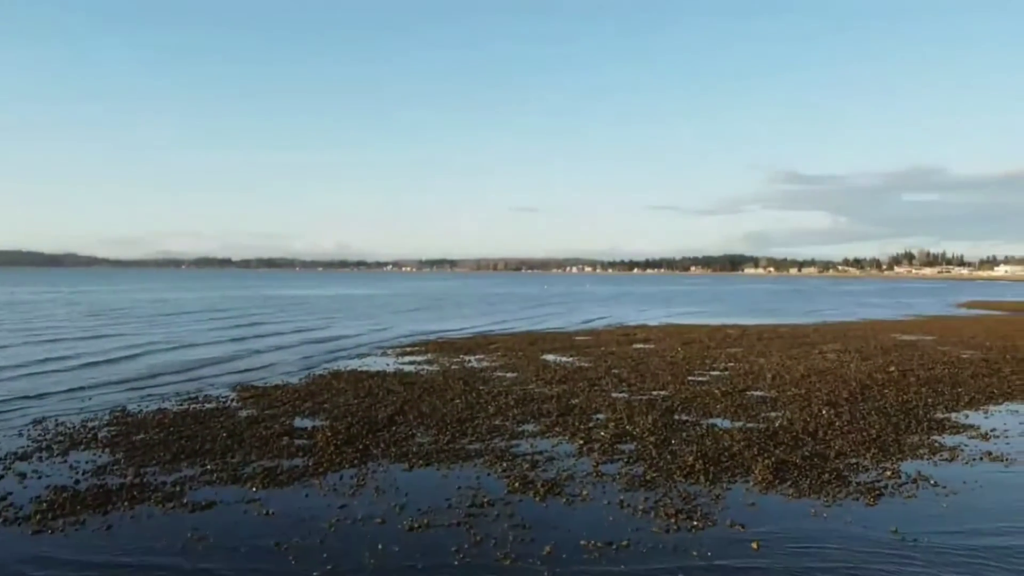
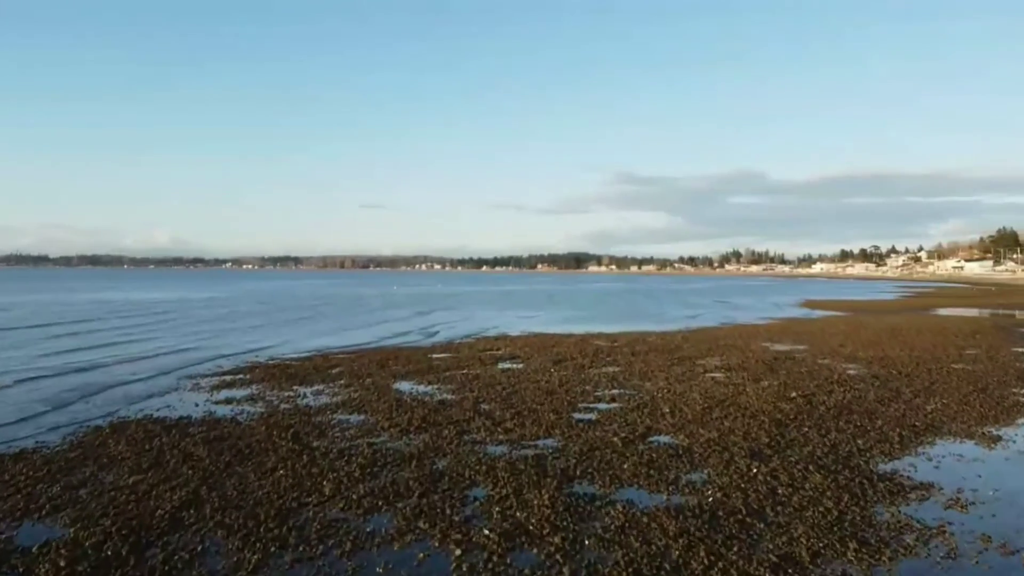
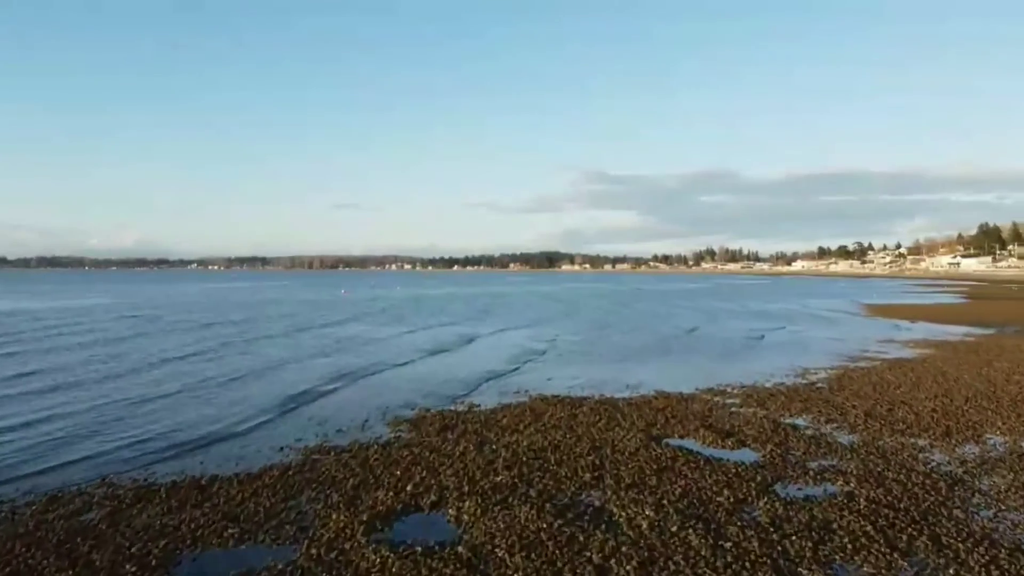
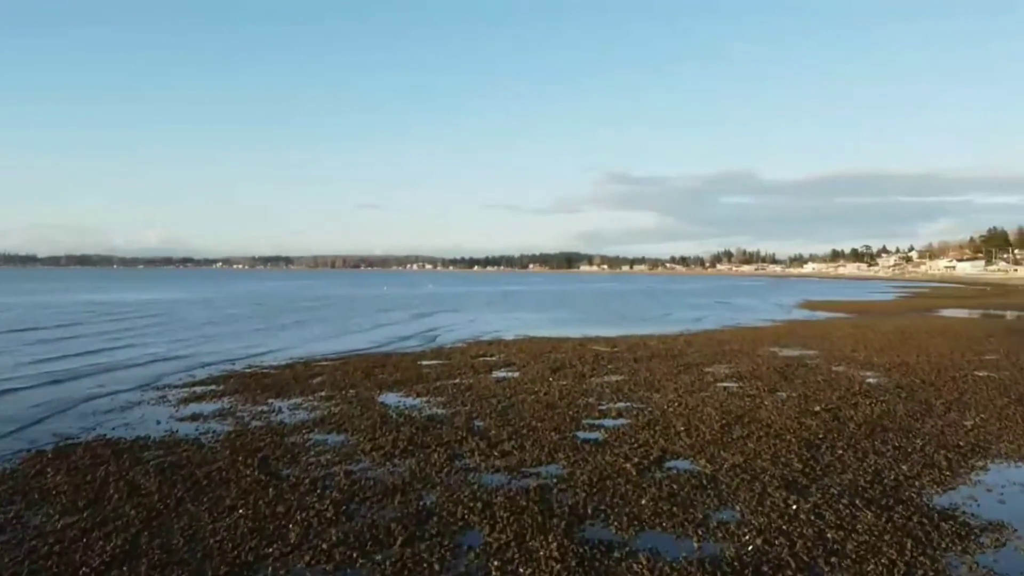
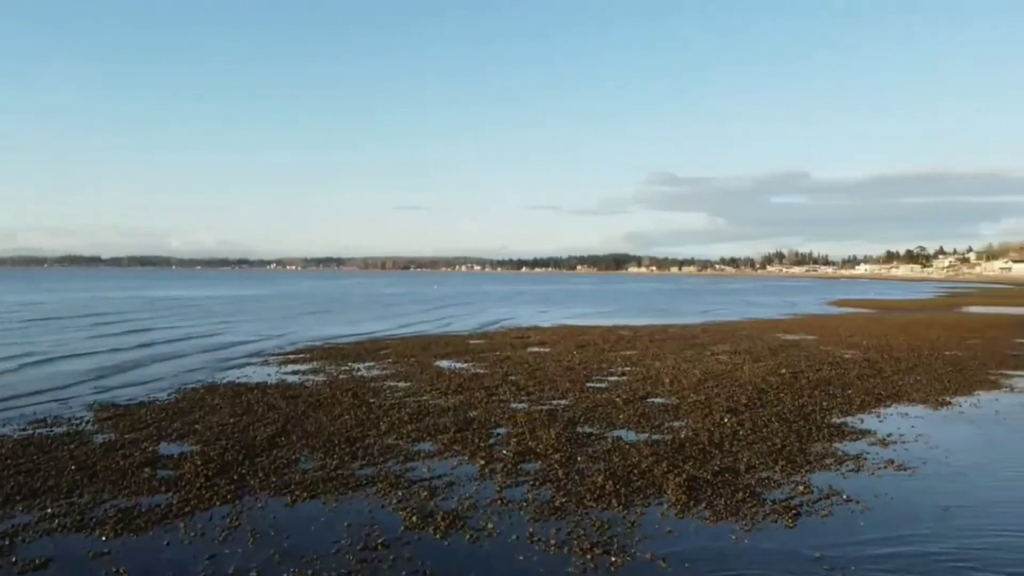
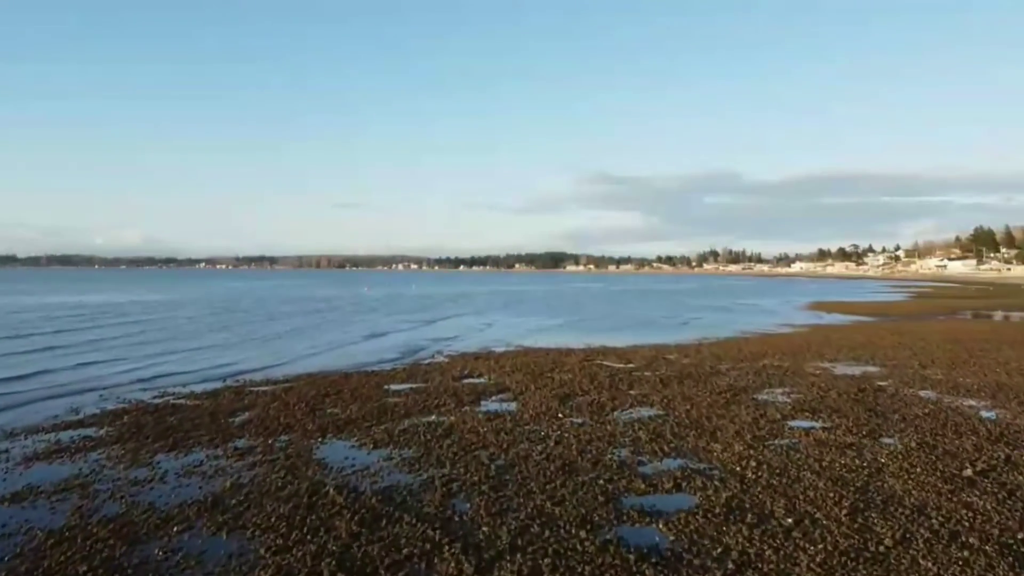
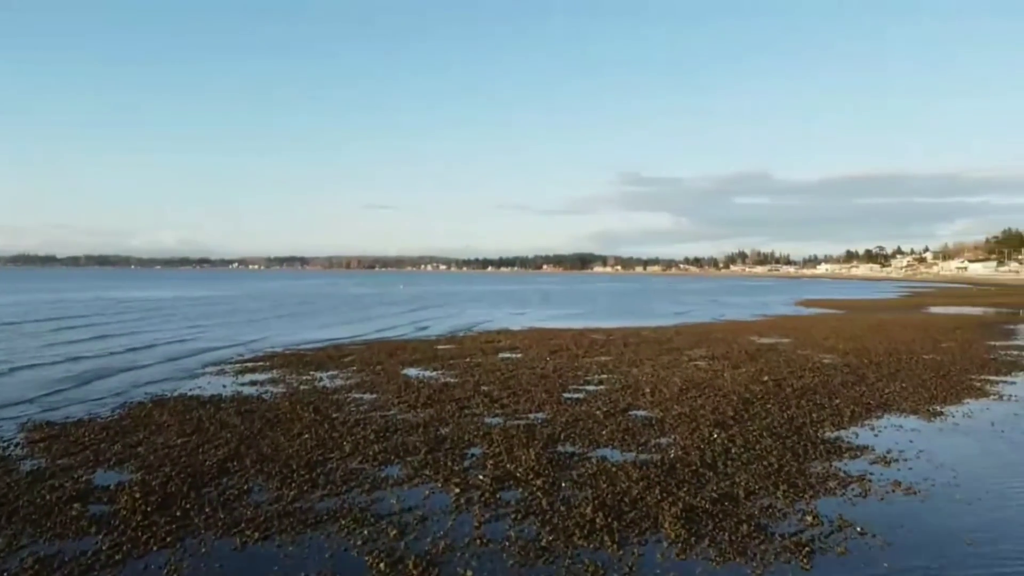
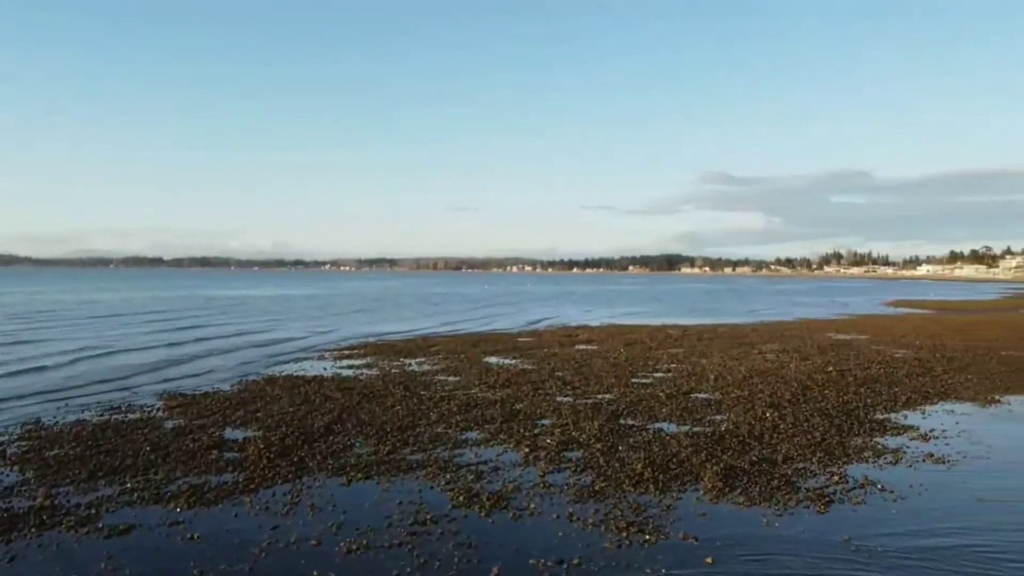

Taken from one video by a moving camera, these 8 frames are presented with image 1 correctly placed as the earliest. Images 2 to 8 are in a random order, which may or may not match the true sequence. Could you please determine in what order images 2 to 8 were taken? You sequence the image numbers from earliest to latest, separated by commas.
8, 5, 7, 2, 4, 6, 3
